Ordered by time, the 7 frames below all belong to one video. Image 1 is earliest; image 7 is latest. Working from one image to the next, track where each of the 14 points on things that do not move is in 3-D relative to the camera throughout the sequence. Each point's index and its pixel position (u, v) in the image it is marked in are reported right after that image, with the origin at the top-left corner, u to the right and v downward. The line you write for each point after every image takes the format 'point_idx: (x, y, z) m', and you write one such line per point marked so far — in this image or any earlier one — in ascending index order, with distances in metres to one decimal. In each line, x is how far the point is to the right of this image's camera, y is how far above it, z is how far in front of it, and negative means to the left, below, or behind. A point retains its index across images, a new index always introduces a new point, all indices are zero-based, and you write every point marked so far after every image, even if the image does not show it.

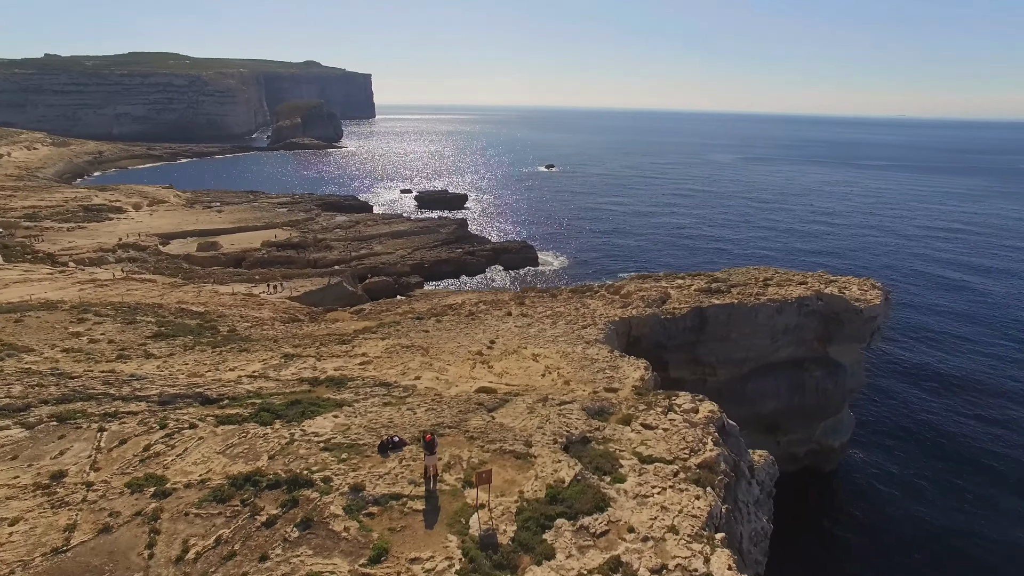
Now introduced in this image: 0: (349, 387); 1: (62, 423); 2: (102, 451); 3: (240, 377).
0: (-3.6, -2.2, +14.0) m
1: (-8.1, -2.4, +11.6) m
2: (-6.9, -2.7, +10.8) m
3: (-6.5, -2.3, +14.9) m
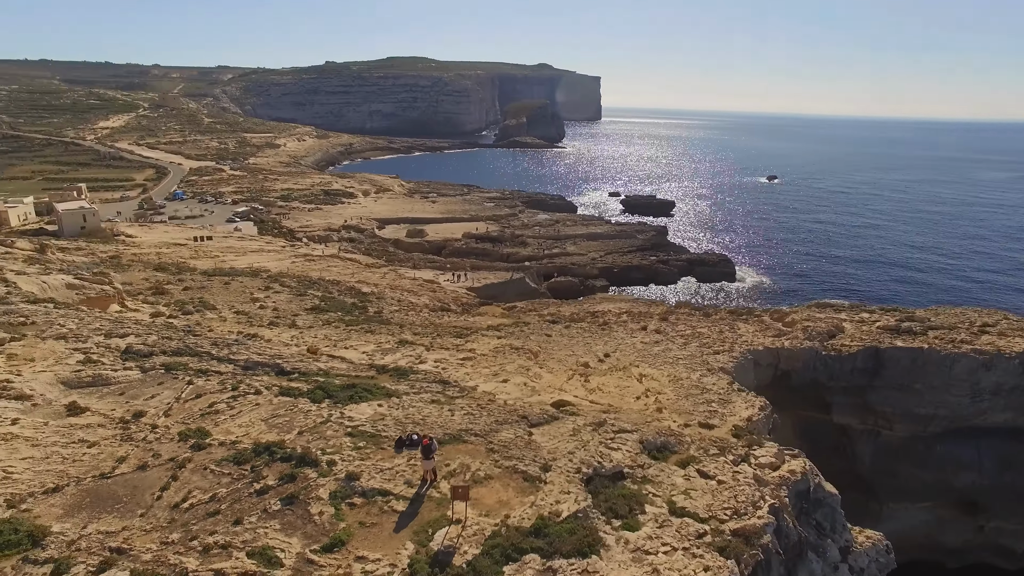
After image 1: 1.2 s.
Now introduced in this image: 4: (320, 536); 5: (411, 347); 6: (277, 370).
0: (-2.3, -2.0, +14.5) m
1: (-7.3, -1.8, +13.7) m
2: (-6.5, -2.2, +12.6) m
3: (-4.7, -1.9, +16.3) m
4: (-2.7, -3.5, +9.2) m
5: (-3.1, -1.8, +19.9) m
6: (-5.2, -1.8, +14.1) m
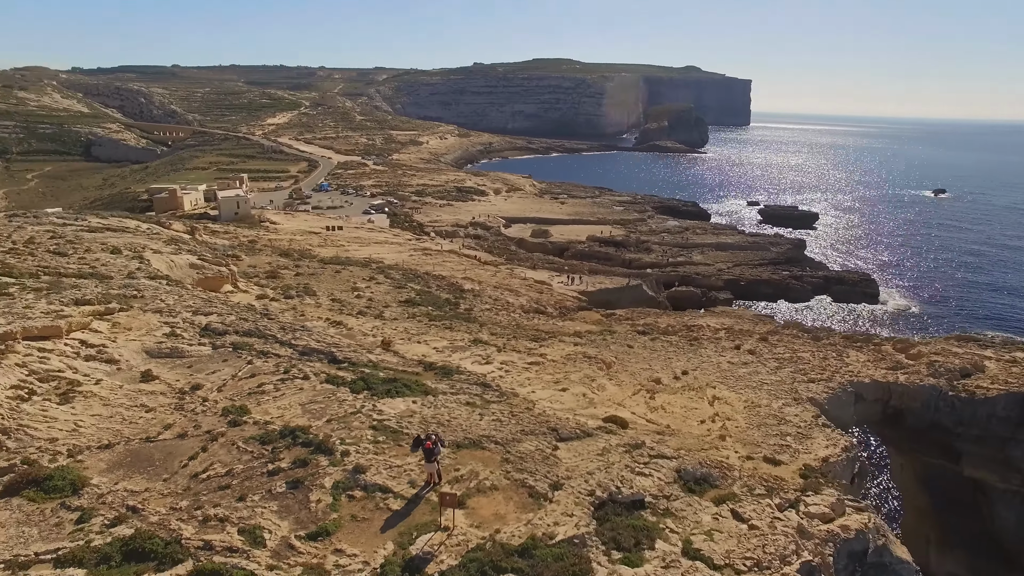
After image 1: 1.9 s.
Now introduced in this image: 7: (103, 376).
0: (-1.3, -2.0, +14.6) m
1: (-6.3, -1.4, +14.8) m
2: (-5.8, -1.9, +13.6) m
3: (-3.3, -1.7, +16.8) m
4: (-2.9, -3.4, +9.5) m
5: (-0.9, -1.8, +20.0) m
6: (-4.2, -1.6, +14.8) m
7: (-8.1, -1.8, +13.0) m
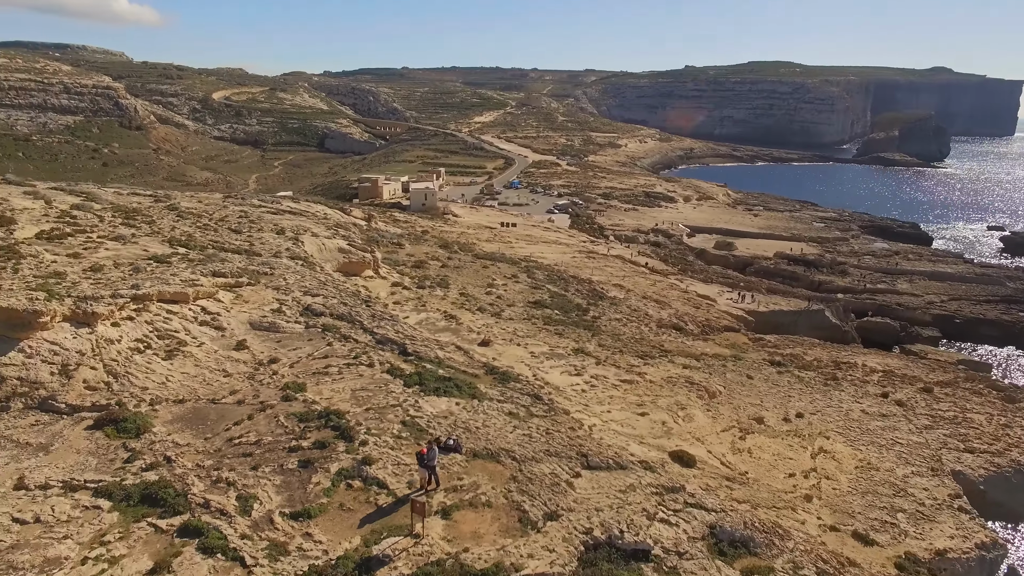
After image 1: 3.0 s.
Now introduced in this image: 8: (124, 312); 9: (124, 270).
0: (0.0, -2.1, +14.3) m
1: (-4.7, -1.0, +16.1) m
2: (-4.6, -1.5, +14.7) m
3: (-1.2, -1.7, +17.0) m
4: (-3.3, -3.3, +10.0) m
5: (+2.0, -2.0, +19.4) m
6: (-2.6, -1.5, +15.4) m
7: (-6.9, -1.2, +14.9) m
8: (-8.4, -0.5, +14.3) m
9: (-9.9, +0.4, +16.7) m
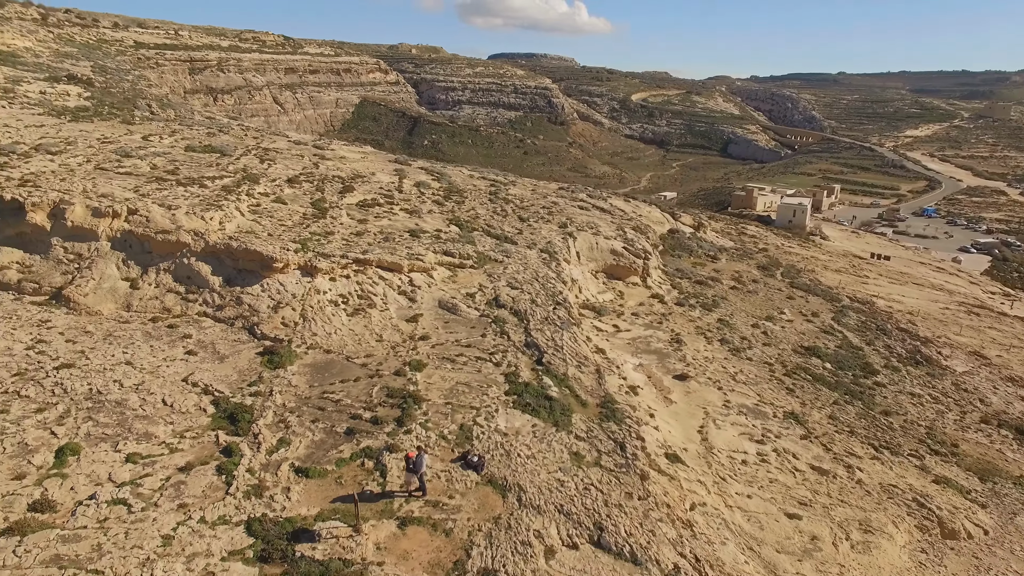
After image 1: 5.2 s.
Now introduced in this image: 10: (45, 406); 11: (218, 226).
0: (+1.9, -2.7, +12.6) m
1: (-0.5, -0.8, +16.6) m
2: (-1.4, -1.3, +15.5) m
3: (+2.7, -2.2, +15.5) m
4: (-3.4, -2.9, +11.0) m
5: (+6.4, -3.2, +15.5) m
6: (+0.6, -1.6, +14.9) m
7: (-3.1, -0.5, +17.0) m
8: (-4.4, +0.5, +17.3) m
9: (-4.1, +1.5, +20.1) m
10: (-8.2, -2.0, +11.6) m
11: (-7.9, +1.7, +17.6) m
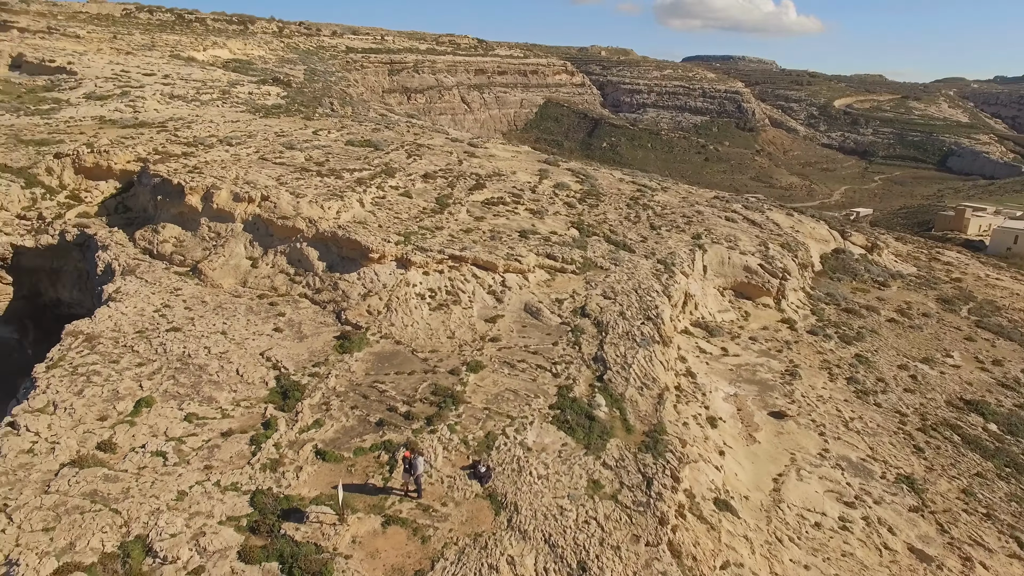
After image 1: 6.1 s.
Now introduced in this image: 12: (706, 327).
0: (+2.4, -3.0, +11.5) m
1: (+1.4, -1.0, +16.0) m
2: (+0.2, -1.4, +15.2) m
3: (+4.0, -2.6, +14.0) m
4: (-3.1, -2.8, +11.4) m
5: (+7.5, -4.0, +13.0) m
6: (+1.9, -1.8, +14.1) m
7: (-0.9, -0.5, +17.1) m
8: (-2.0, +0.6, +17.7) m
9: (-0.8, +1.6, +20.3) m
10: (-7.5, -1.5, +13.4) m
11: (-5.1, +2.1, +19.0) m
12: (+5.7, -1.2, +19.2) m
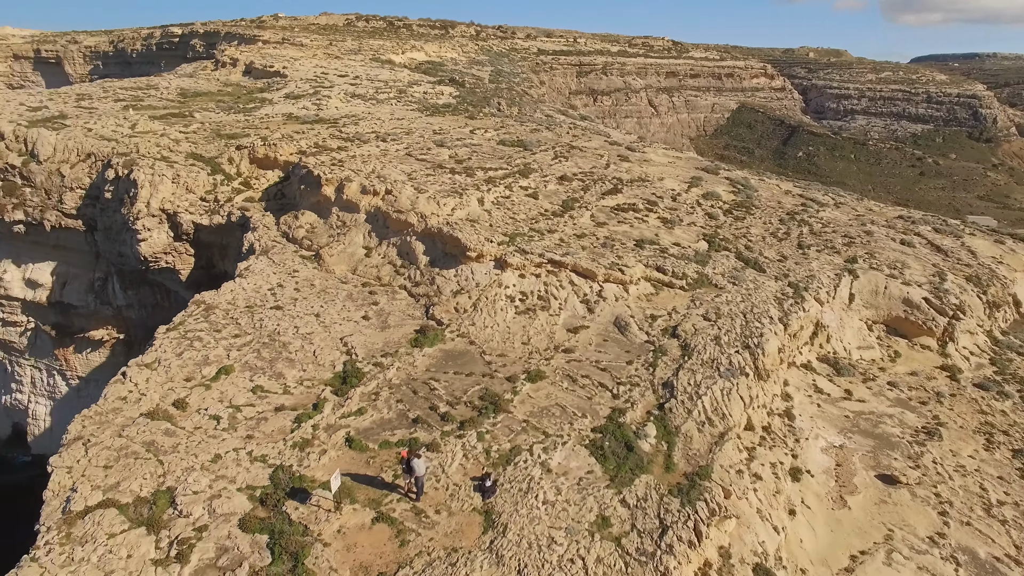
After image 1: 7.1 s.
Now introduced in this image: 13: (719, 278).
0: (+2.6, -3.4, +10.2) m
1: (+3.2, -1.4, +14.8) m
2: (+1.8, -1.6, +14.3) m
3: (+4.9, -3.2, +12.1) m
4: (-2.6, -2.6, +11.7) m
5: (+7.8, -4.9, +10.1) m
6: (+3.0, -2.2, +12.8) m
7: (+1.3, -0.6, +16.5) m
8: (+0.5, +0.5, +17.4) m
9: (+2.5, +1.3, +19.5) m
10: (-6.1, -1.0, +14.9) m
11: (-1.9, +2.3, +19.5) m
12: (+8.2, -1.9, +16.5) m
13: (+5.8, +0.3, +18.4) m
